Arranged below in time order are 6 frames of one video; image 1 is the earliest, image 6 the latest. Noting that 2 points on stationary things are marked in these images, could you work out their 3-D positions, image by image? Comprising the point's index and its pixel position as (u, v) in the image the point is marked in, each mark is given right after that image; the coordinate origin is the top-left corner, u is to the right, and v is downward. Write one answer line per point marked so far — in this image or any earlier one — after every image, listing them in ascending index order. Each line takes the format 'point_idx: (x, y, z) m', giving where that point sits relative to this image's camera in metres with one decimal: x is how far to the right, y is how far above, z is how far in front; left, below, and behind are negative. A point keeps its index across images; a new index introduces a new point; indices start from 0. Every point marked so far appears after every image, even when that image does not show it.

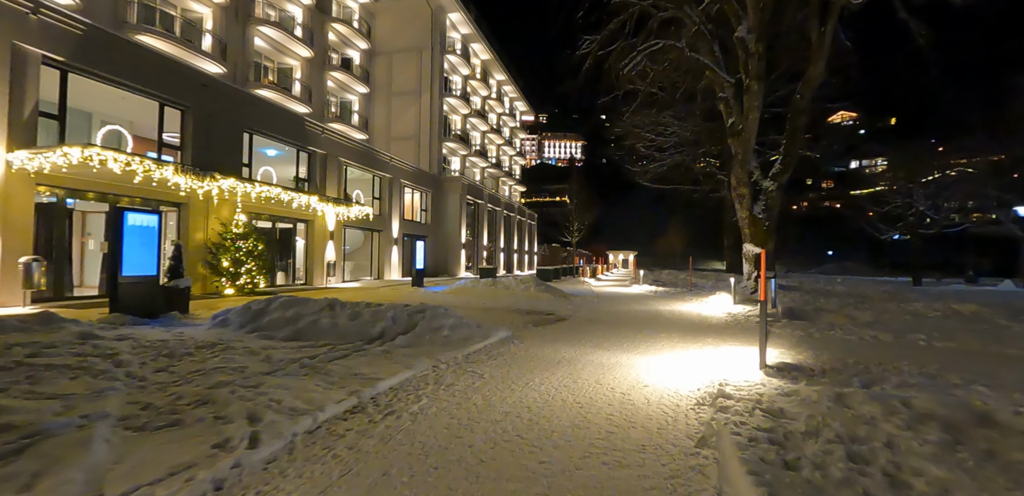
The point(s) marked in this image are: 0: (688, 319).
0: (+4.4, -1.8, +12.5) m
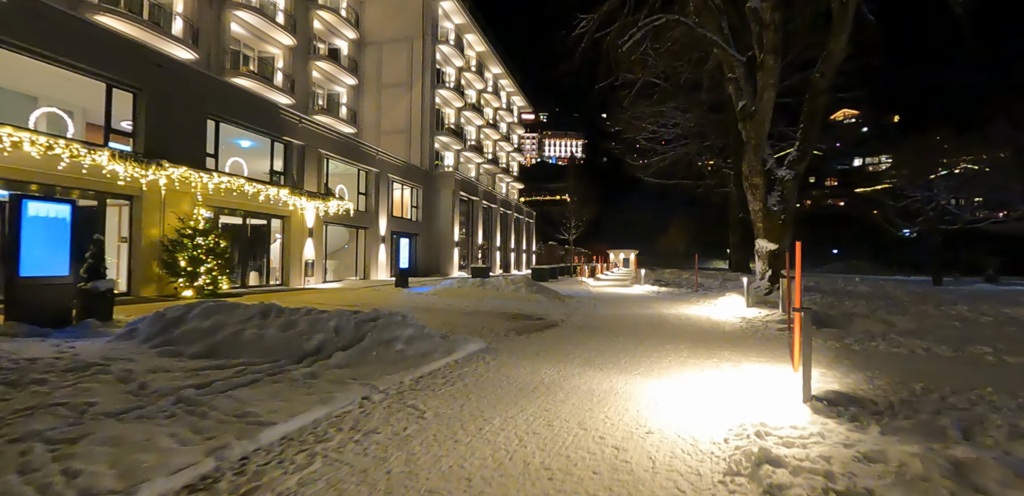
0: (+4.0, -1.7, +10.8) m
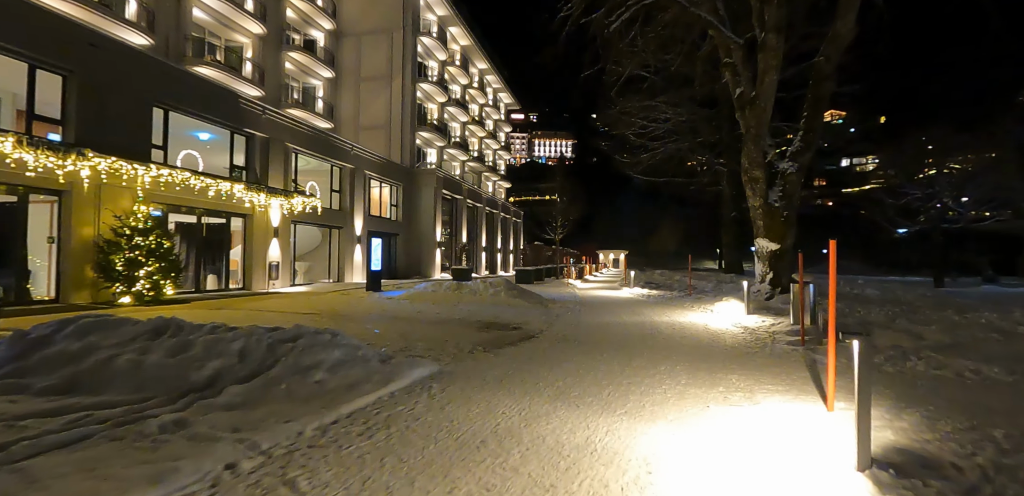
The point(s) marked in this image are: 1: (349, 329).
0: (+3.4, -1.7, +9.4) m
1: (-3.5, -1.7, +10.6) m
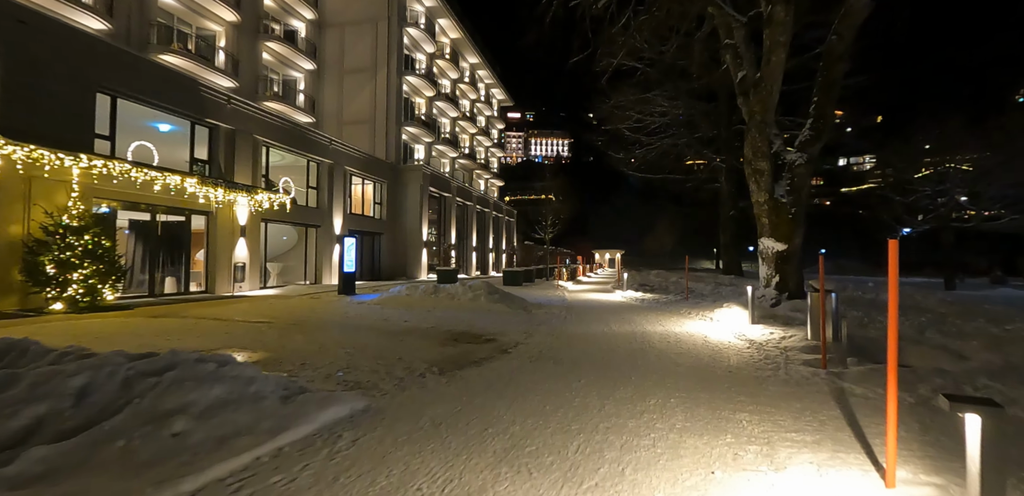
0: (+2.8, -1.7, +8.1) m
1: (-4.0, -1.7, +9.2) m
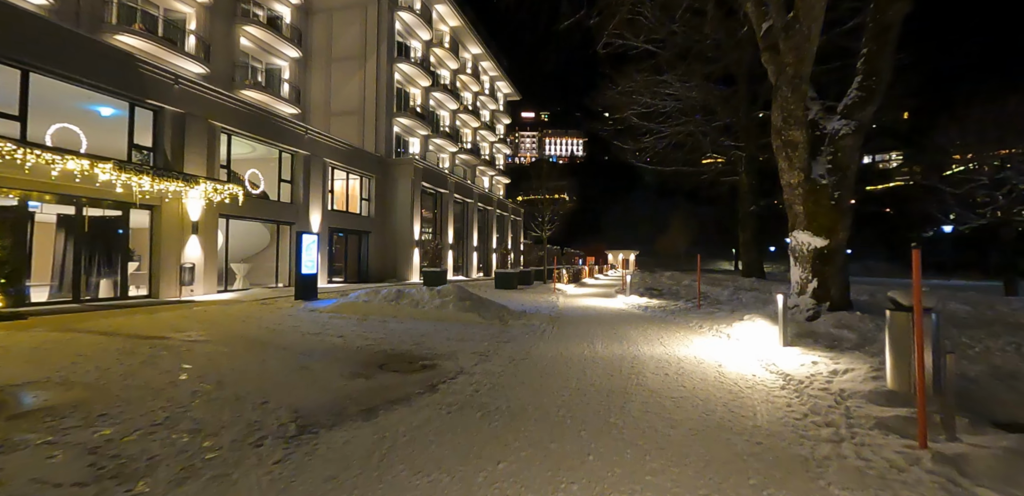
0: (+2.0, -1.6, +5.4) m
1: (-4.9, -1.7, +6.7) m
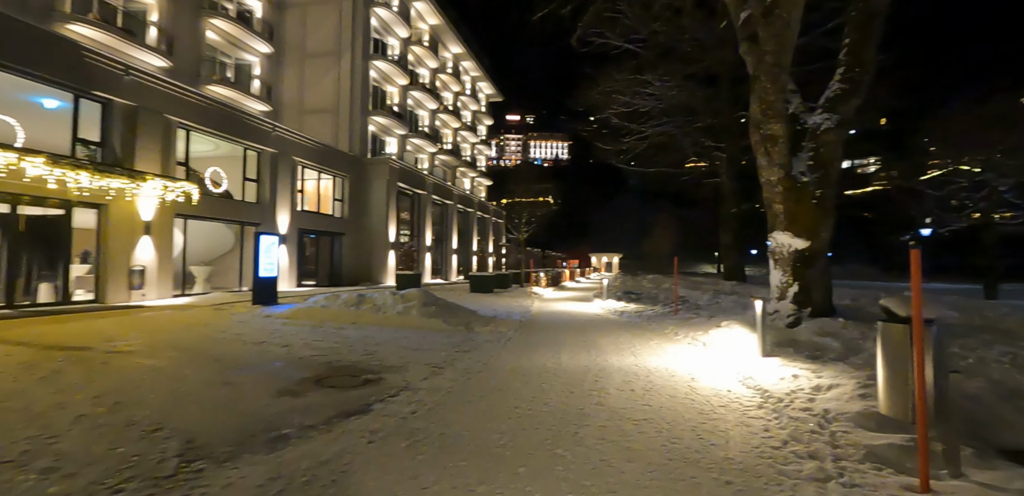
0: (+1.4, -1.6, +4.7) m
1: (-5.5, -1.7, +5.9) m
